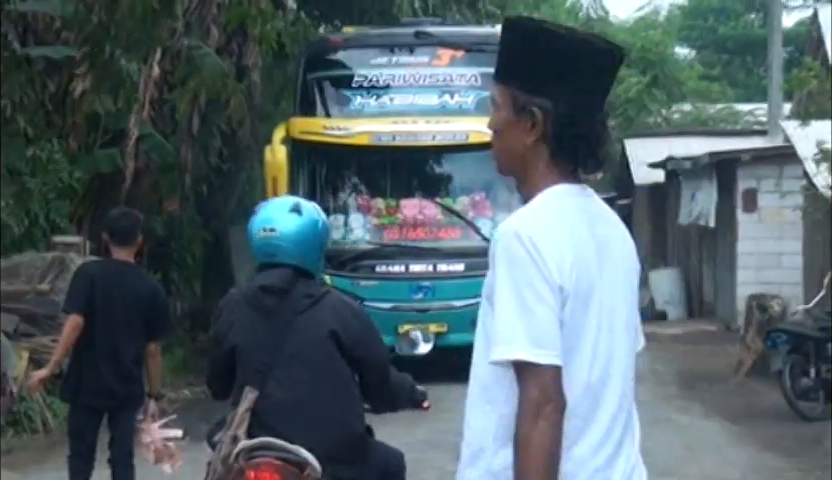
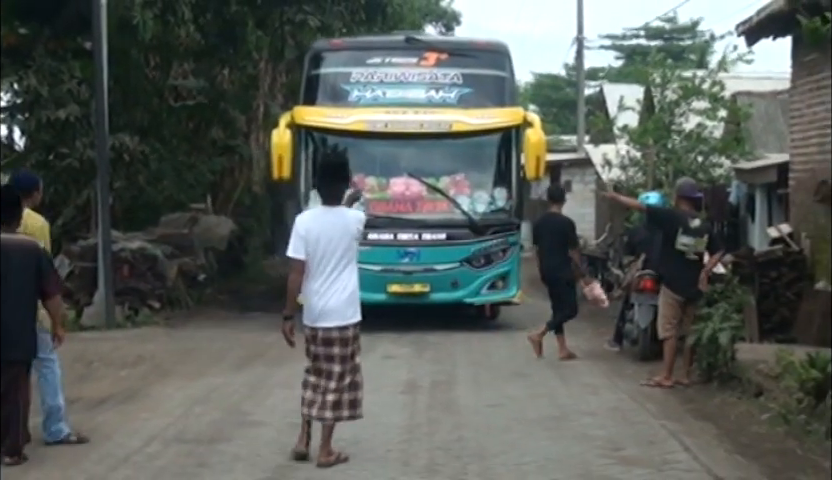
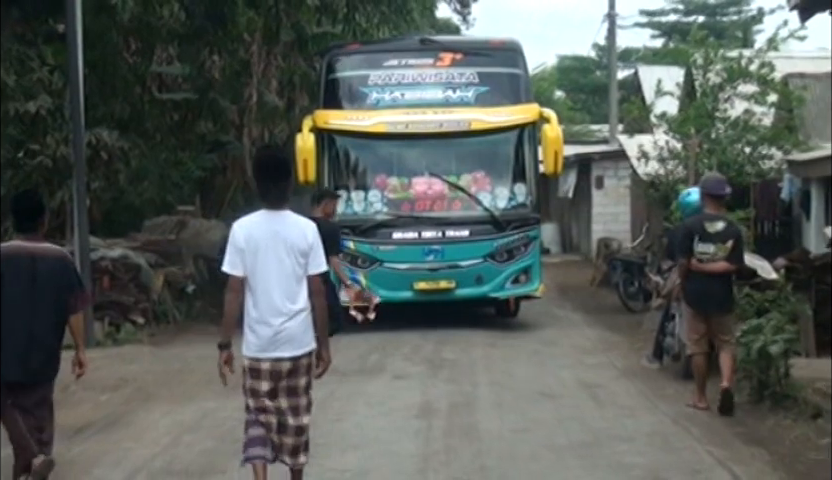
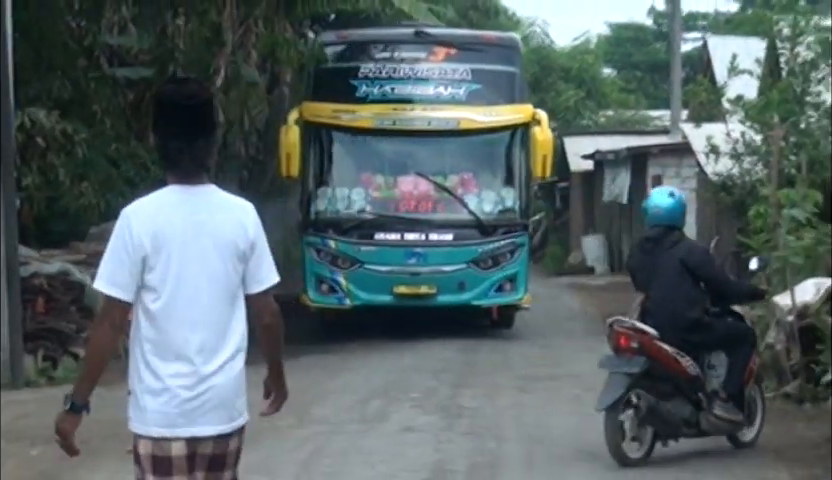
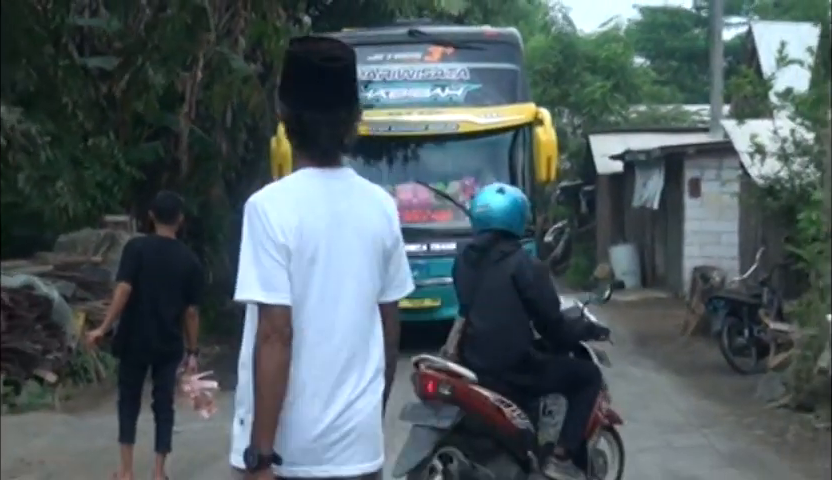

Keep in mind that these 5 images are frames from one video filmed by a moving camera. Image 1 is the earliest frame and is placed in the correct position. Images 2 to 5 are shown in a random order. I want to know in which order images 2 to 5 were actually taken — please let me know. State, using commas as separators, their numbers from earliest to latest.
5, 4, 3, 2
